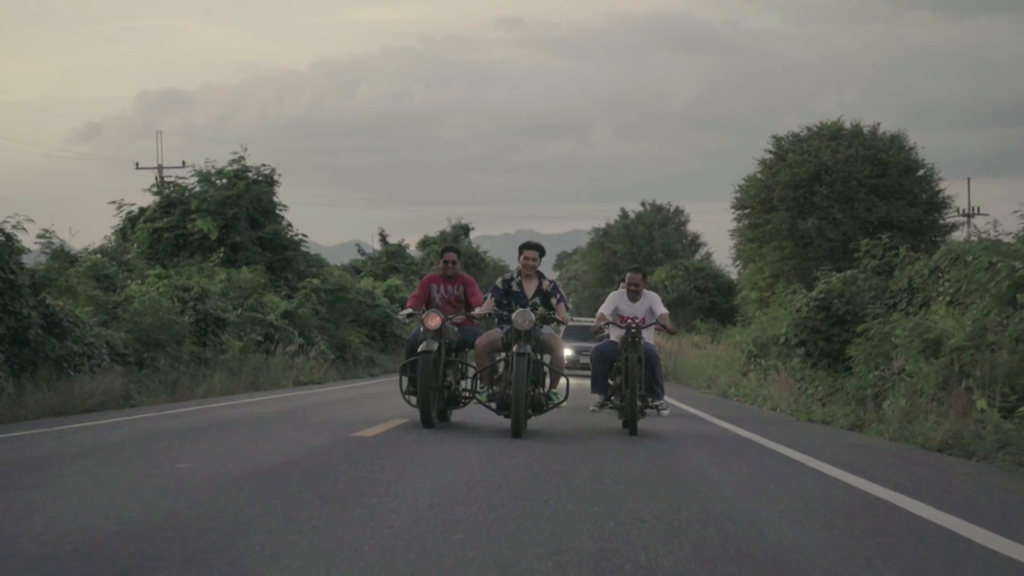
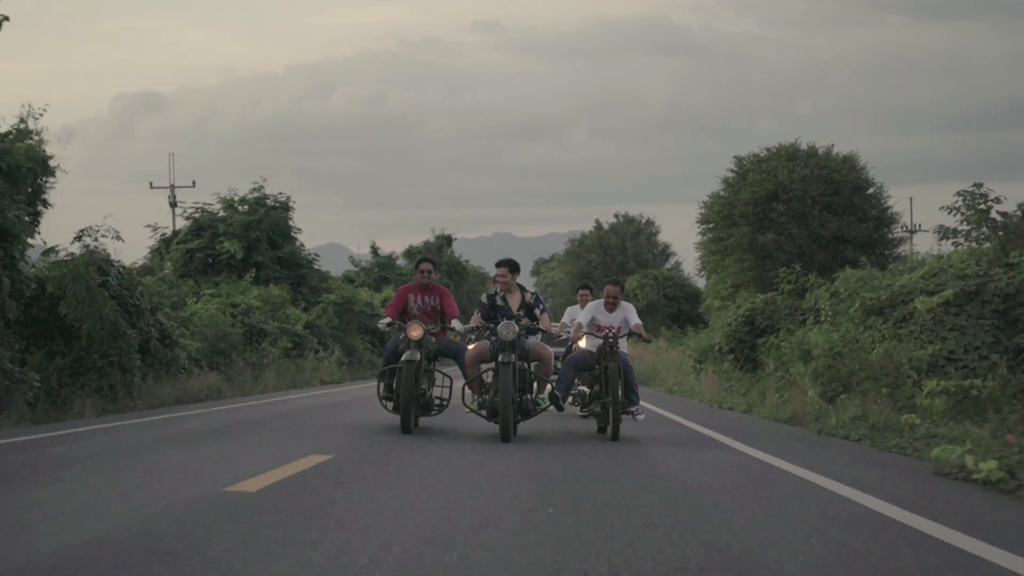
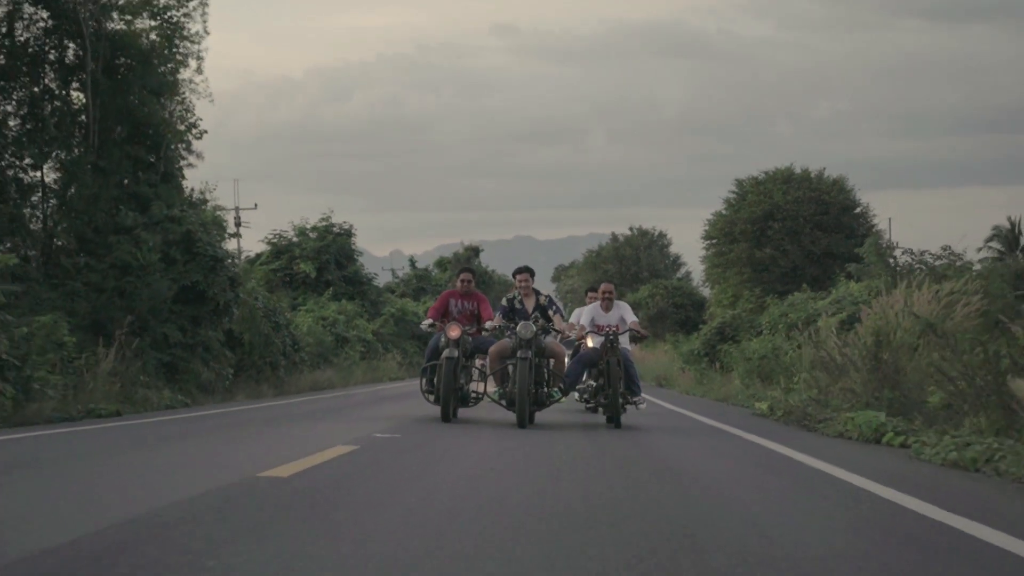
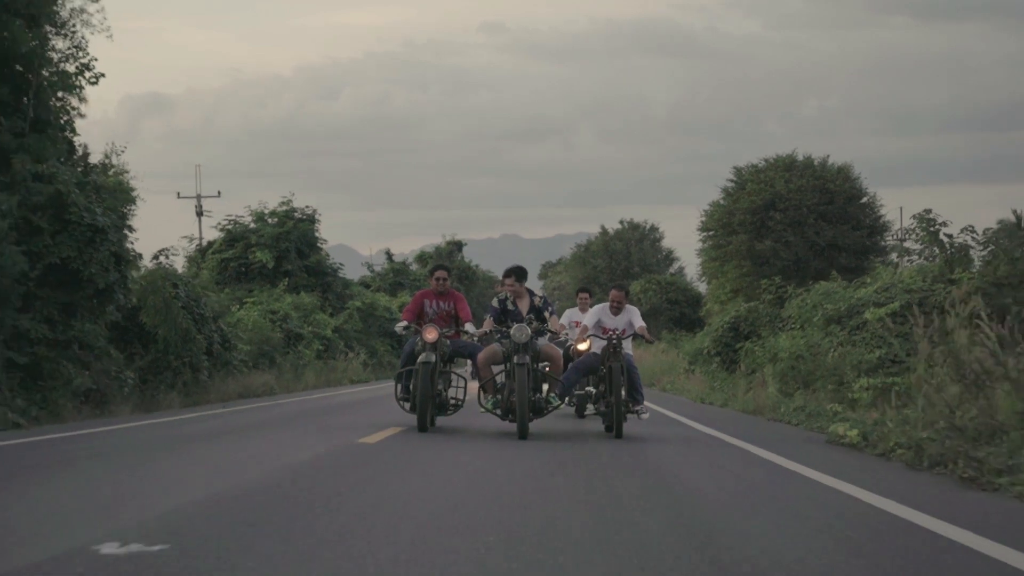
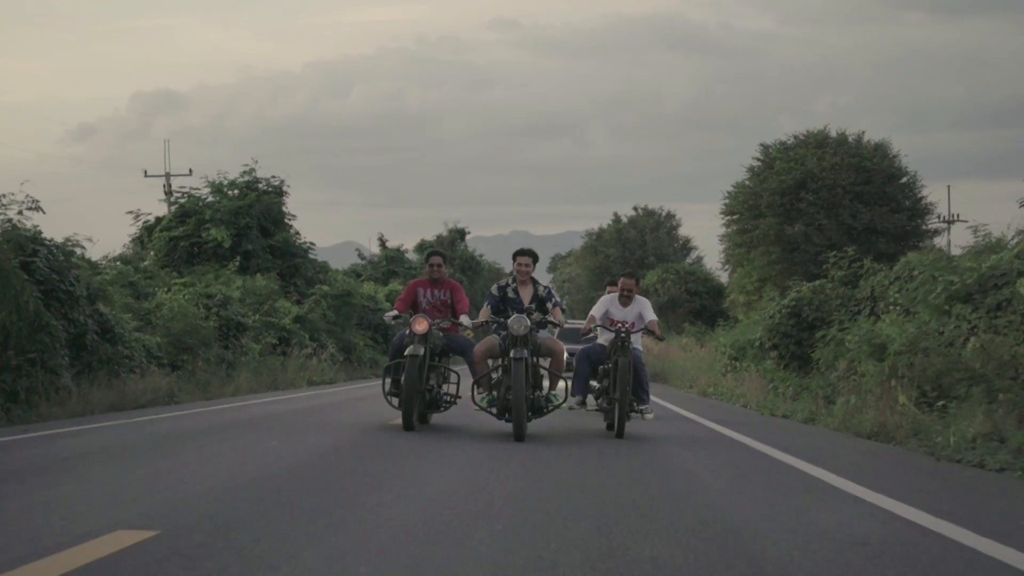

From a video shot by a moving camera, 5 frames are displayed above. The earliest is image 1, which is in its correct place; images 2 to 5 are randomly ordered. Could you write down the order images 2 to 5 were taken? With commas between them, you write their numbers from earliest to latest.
5, 2, 4, 3
